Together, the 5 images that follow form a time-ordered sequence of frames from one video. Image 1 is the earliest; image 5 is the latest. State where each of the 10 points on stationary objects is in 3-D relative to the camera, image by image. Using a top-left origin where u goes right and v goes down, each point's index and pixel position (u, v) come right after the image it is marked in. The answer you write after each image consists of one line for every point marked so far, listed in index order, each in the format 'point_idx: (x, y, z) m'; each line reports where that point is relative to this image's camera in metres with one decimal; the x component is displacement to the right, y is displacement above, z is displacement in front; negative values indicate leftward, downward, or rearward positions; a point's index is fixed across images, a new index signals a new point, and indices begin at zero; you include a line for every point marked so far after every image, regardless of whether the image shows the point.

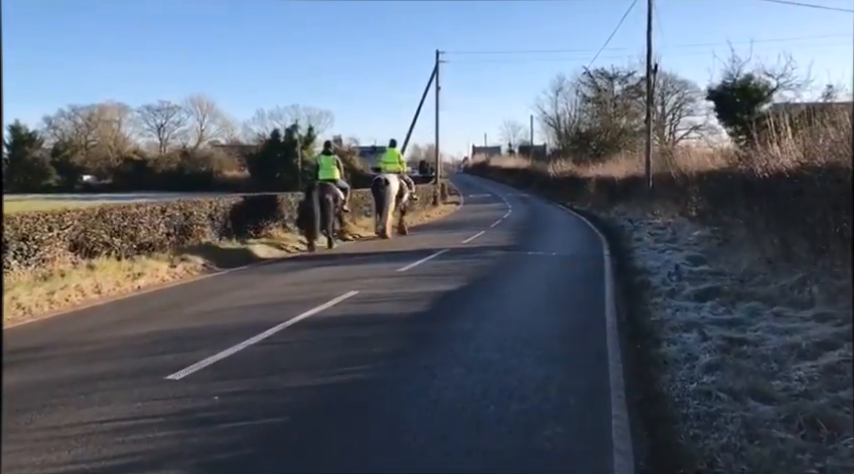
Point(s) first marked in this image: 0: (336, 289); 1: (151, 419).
0: (-1.3, -0.8, +11.6) m
1: (-2.0, -1.3, +5.6) m
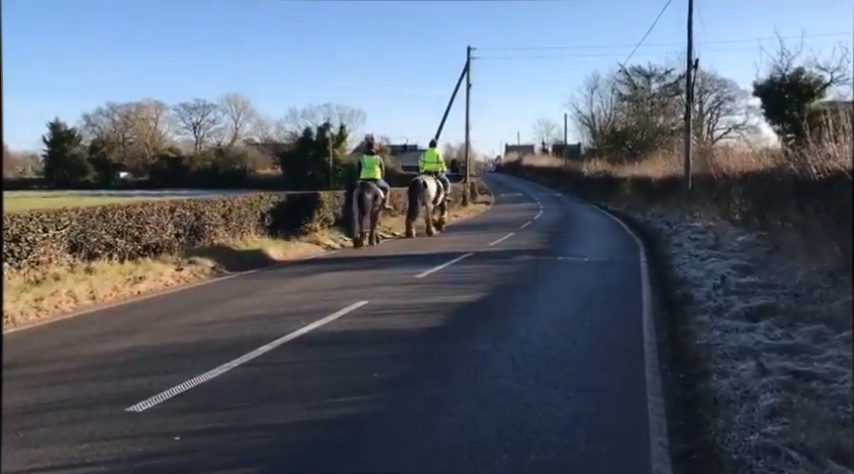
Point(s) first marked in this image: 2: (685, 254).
0: (-1.1, -0.8, +10.6) m
1: (-2.0, -1.4, +4.6) m
2: (+4.9, -0.3, +14.9) m
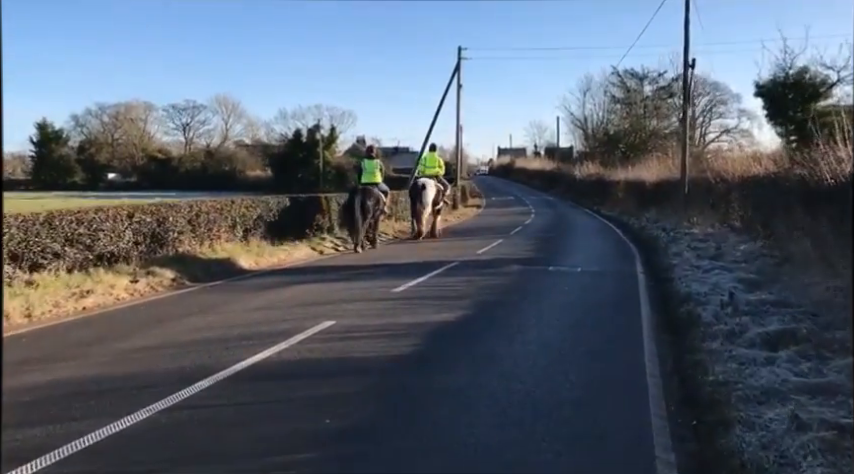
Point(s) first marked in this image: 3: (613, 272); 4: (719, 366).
0: (-1.4, -1.0, +9.5) m
1: (-2.2, -1.5, +3.5) m
2: (+4.6, -0.5, +13.8) m
3: (+3.4, -0.6, +14.4) m
4: (+2.5, -1.1, +6.8) m
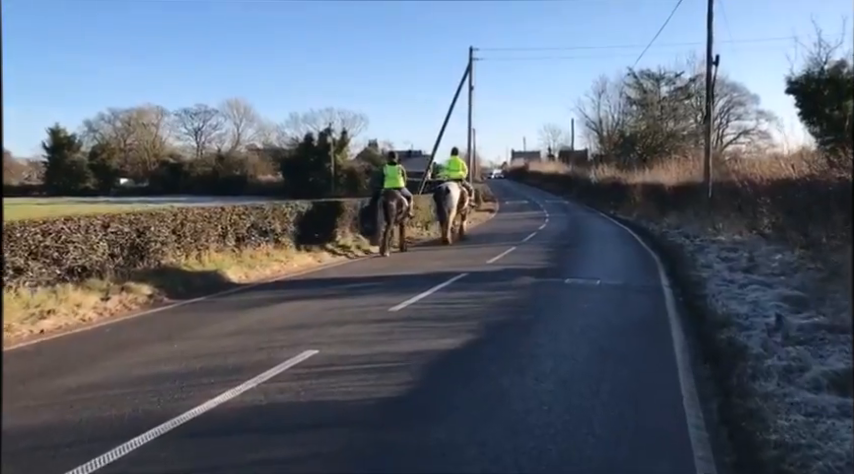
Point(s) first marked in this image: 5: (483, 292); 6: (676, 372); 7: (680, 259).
0: (-1.4, -1.1, +8.2) m
1: (-2.3, -1.6, +2.2) m
2: (+4.6, -0.7, +12.5) m
3: (+3.5, -0.8, +13.0) m
4: (+2.4, -1.3, +5.5) m
5: (+0.9, -0.9, +12.2) m
6: (+2.3, -1.2, +7.3) m
7: (+5.2, -0.4, +16.0) m
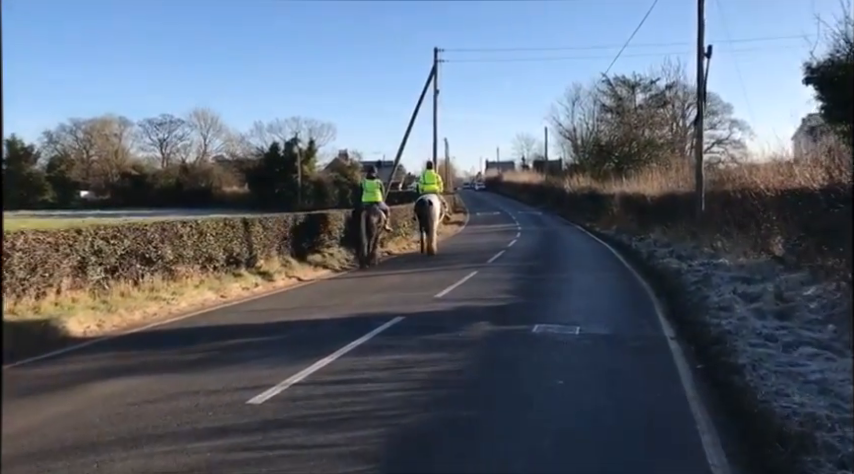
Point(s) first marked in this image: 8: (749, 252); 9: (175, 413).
0: (-2.3, -1.5, +4.3) m
1: (-3.1, -1.9, -1.7) m
2: (+3.6, -1.1, +8.7) m
3: (+2.4, -1.2, +9.3) m
4: (+1.6, -1.6, +1.7) m
5: (-0.2, -1.3, +8.4) m
6: (+1.4, -1.6, +3.5) m
7: (+4.0, -0.9, +12.3) m
8: (+7.3, -0.3, +17.7) m
9: (-2.0, -1.4, +6.3) m
